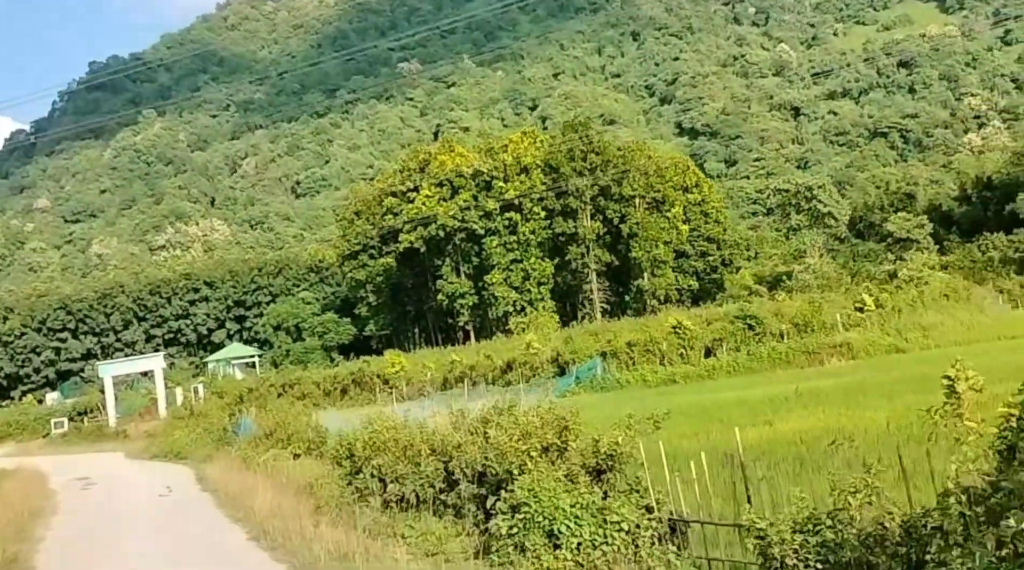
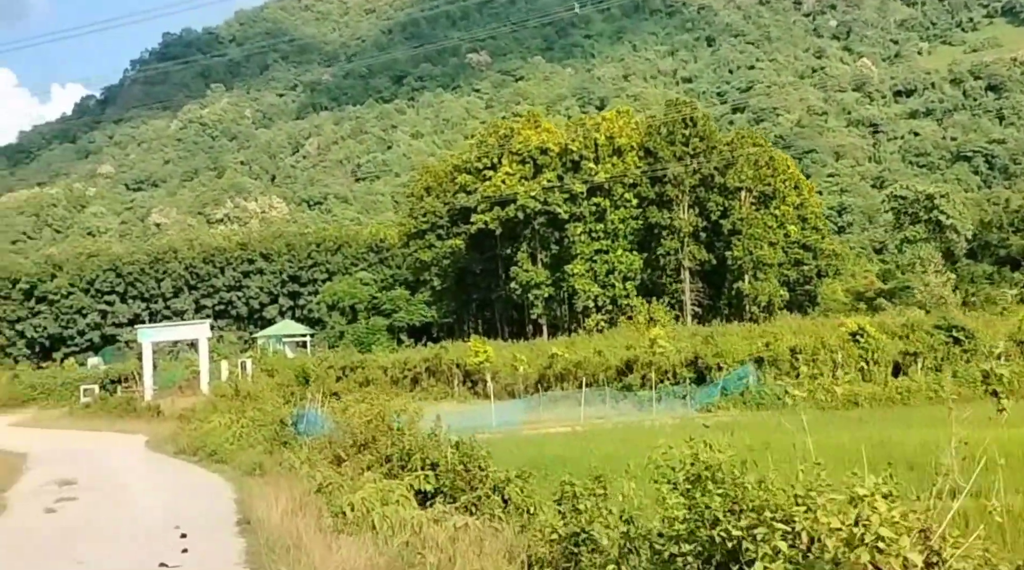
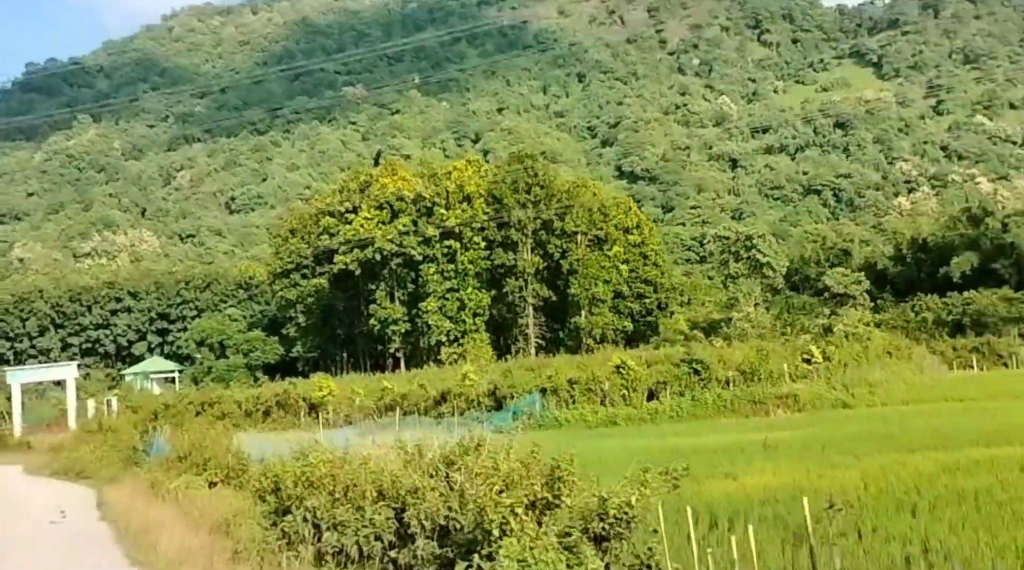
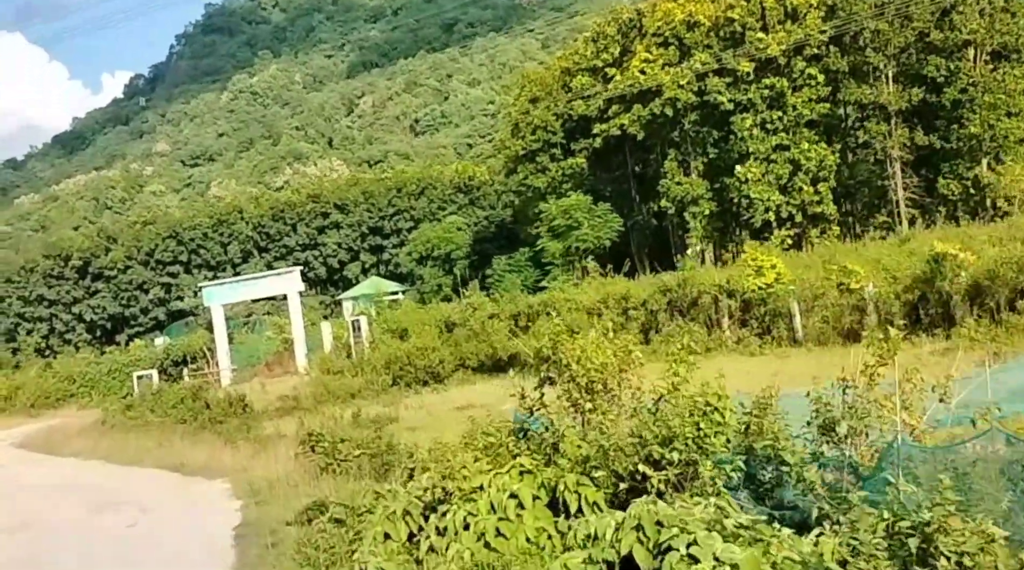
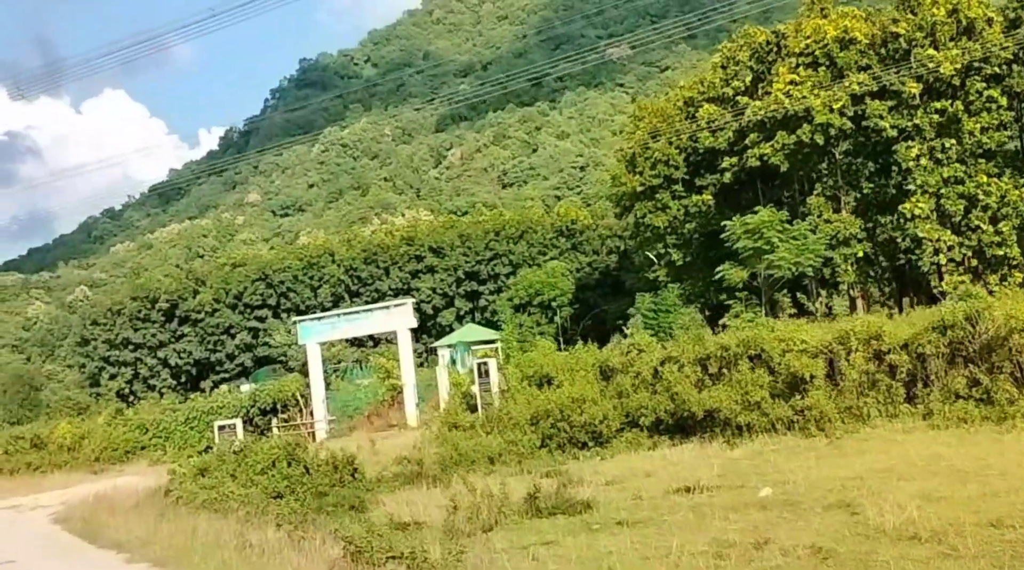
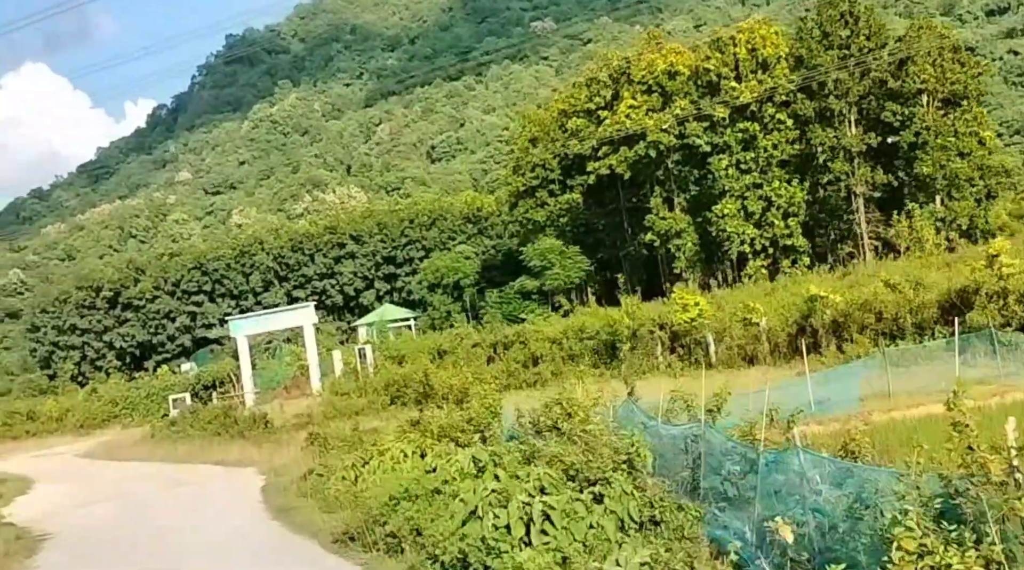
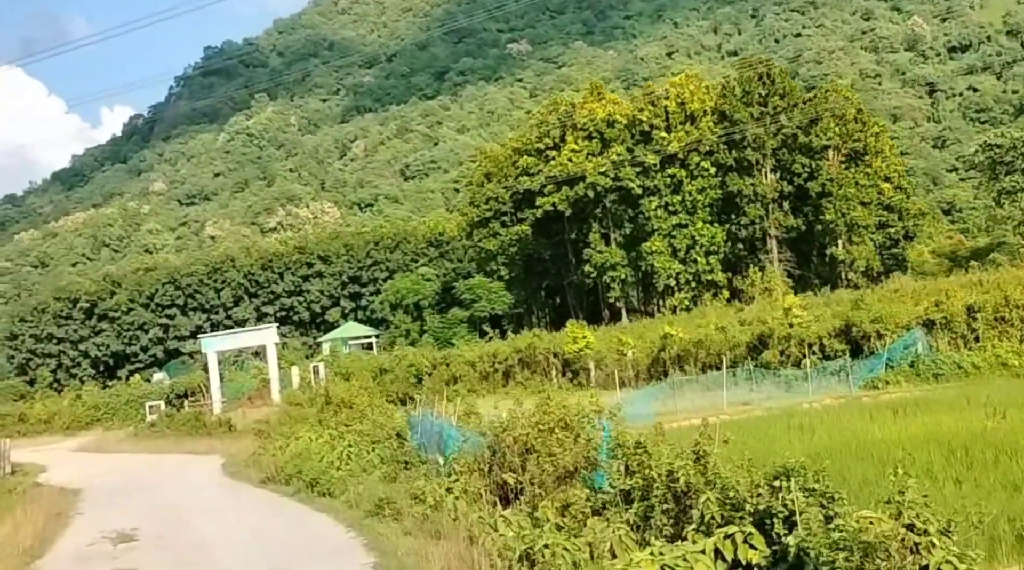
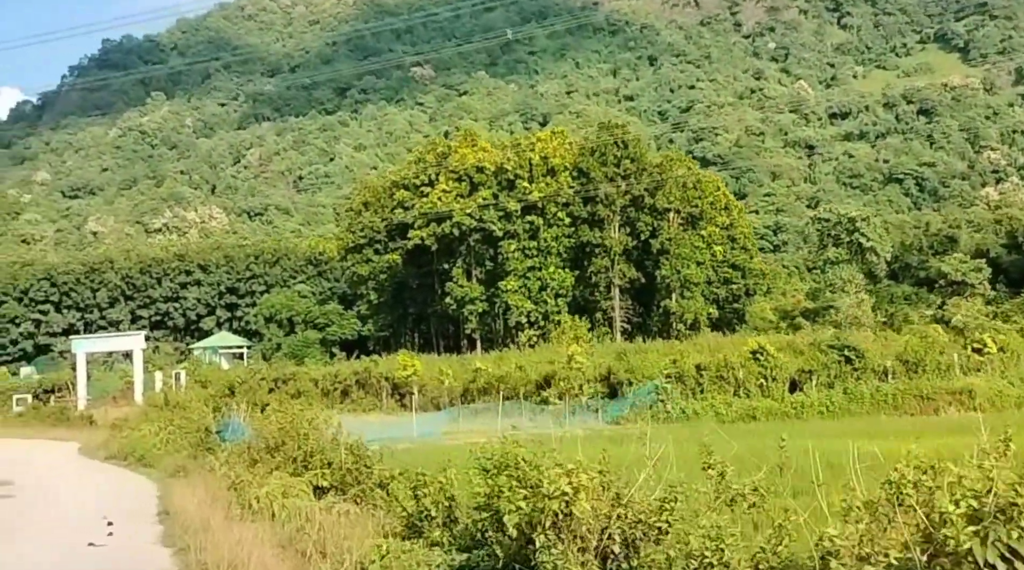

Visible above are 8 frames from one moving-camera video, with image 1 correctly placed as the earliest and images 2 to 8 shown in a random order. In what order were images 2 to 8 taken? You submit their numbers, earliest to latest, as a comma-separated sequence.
3, 8, 2, 7, 6, 4, 5
